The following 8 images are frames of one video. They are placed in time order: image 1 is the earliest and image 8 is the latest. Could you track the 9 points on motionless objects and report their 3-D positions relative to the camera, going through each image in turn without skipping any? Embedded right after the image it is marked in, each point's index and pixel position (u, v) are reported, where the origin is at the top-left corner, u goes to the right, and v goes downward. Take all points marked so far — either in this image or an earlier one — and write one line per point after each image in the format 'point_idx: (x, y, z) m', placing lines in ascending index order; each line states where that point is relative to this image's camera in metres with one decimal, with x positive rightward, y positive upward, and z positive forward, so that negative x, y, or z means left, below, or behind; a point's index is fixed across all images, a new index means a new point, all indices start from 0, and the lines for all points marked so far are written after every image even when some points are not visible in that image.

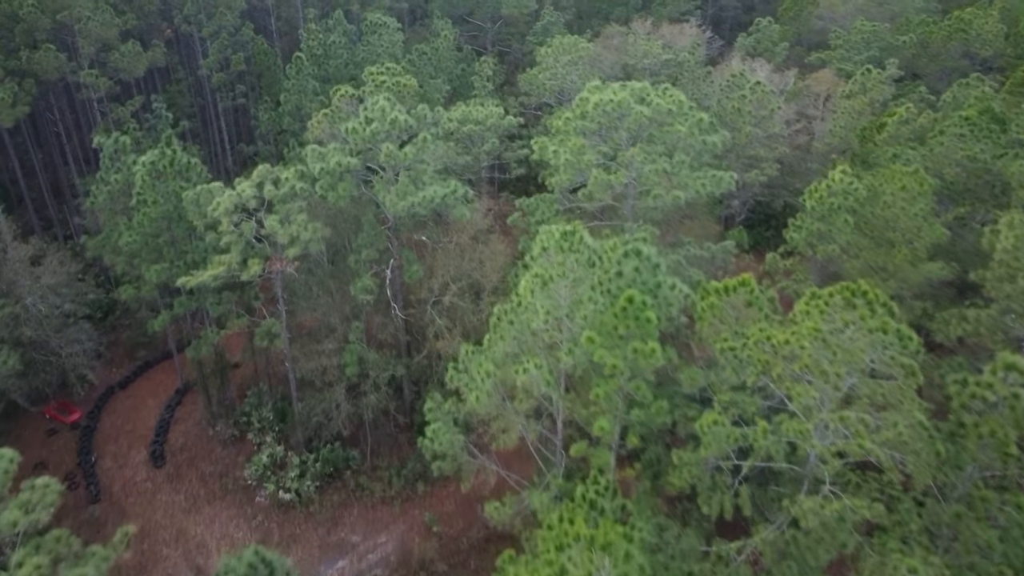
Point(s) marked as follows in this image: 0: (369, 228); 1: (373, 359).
0: (-2.9, +1.3, +16.3) m
1: (-3.0, -1.5, +16.9) m
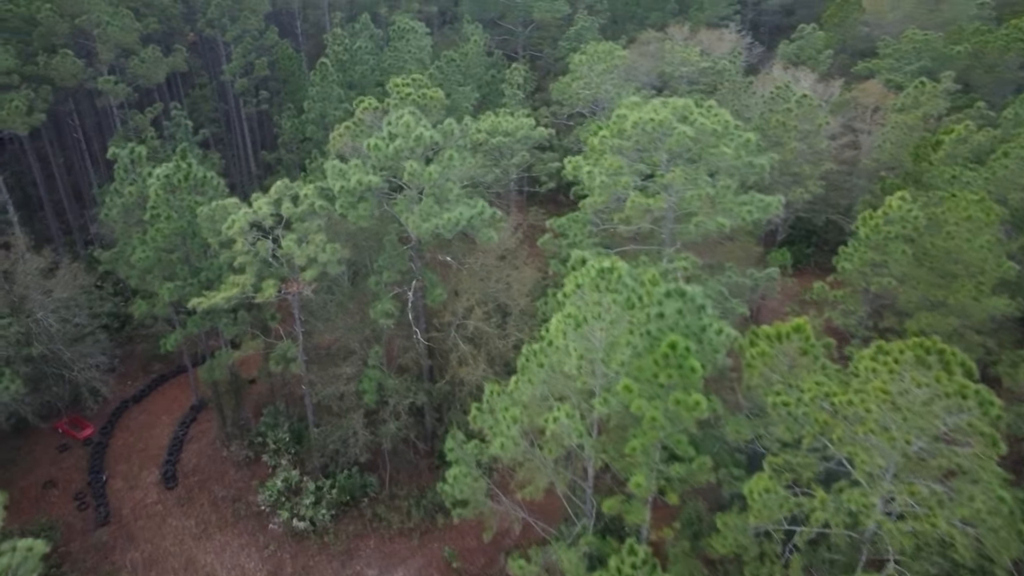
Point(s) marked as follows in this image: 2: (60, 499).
0: (-2.4, +0.8, +15.4) m
1: (-2.4, -2.0, +16.0) m
2: (-10.2, -4.8, +17.9) m
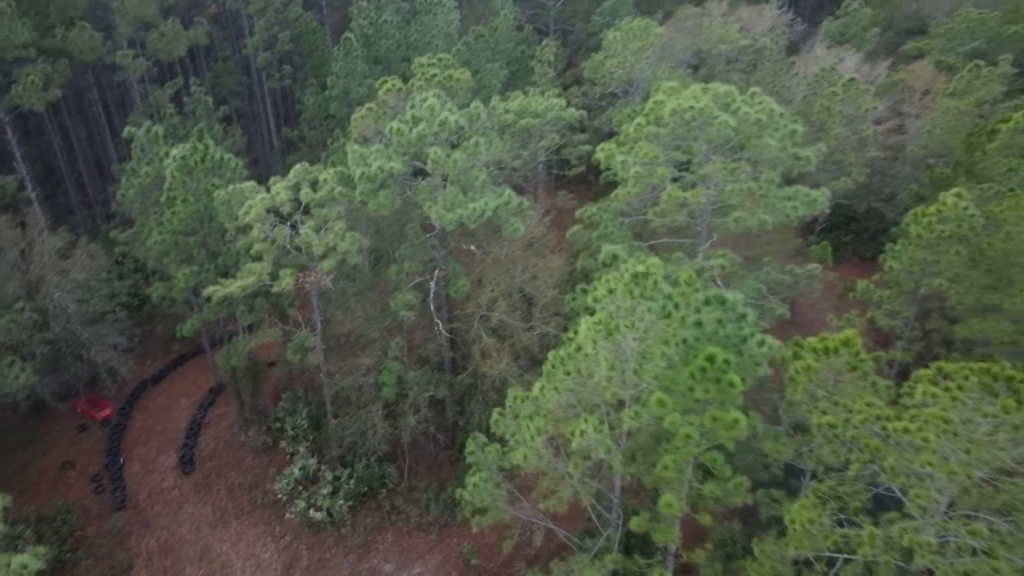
0: (-1.8, +1.0, +14.8) m
1: (-1.9, -1.8, +15.5) m
2: (-9.8, -4.4, +17.8) m
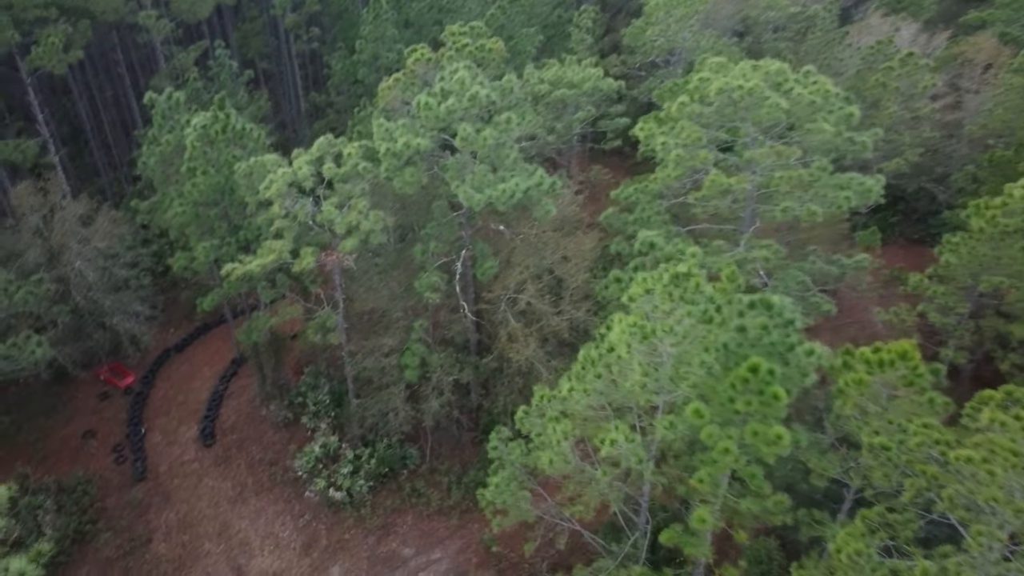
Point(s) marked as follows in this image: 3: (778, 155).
0: (-1.3, +1.3, +14.2) m
1: (-1.4, -1.4, +15.0) m
2: (-9.2, -3.7, +17.7) m
3: (+4.1, +2.0, +12.2) m
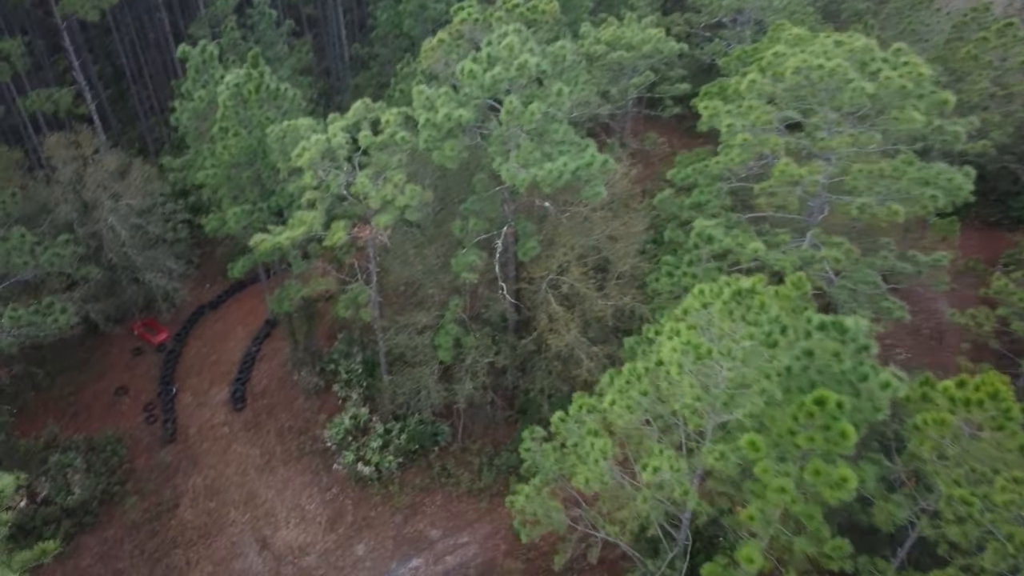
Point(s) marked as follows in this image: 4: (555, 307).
0: (-0.5, +1.7, +13.2) m
1: (-0.7, -1.0, +14.3) m
2: (-8.5, -2.7, +17.5) m
3: (+4.8, +2.0, +10.9) m
4: (+0.8, -0.3, +13.8) m
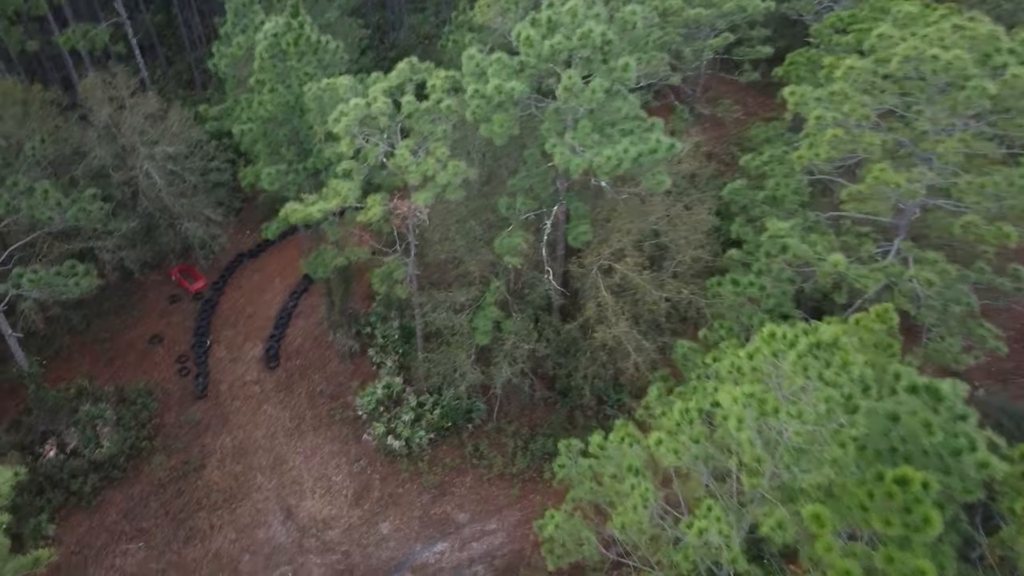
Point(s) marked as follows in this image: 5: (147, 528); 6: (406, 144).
0: (+0.3, +1.9, +12.1) m
1: (0.0, -0.7, +13.4) m
2: (-7.6, -1.6, +17.2) m
3: (+5.4, +1.6, +9.4) m
4: (+1.5, -0.2, +12.7) m
5: (-6.6, -4.3, +14.3) m
6: (-1.5, +2.1, +11.5) m
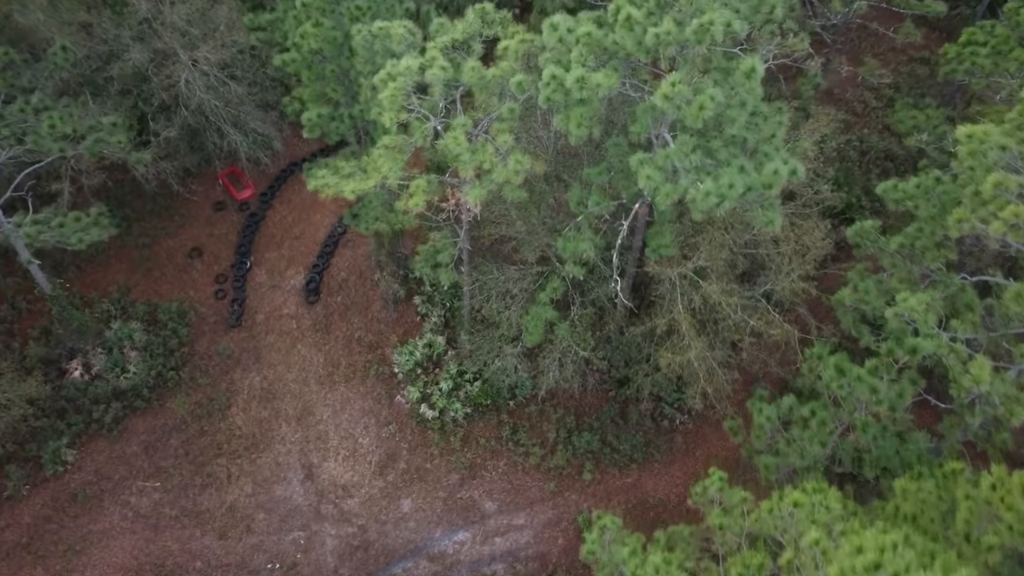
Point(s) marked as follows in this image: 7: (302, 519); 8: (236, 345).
0: (+1.3, +1.5, +9.8) m
1: (+0.8, -0.7, +11.6) m
2: (-6.4, +0.2, +16.2) m
3: (+6.0, +0.1, +6.8) m
4: (+2.2, -0.5, +10.7) m
5: (-6.0, -3.1, +13.8) m
6: (-0.6, +1.9, +9.4) m
7: (-3.6, -3.9, +13.4) m
8: (-5.3, -1.1, +15.3) m
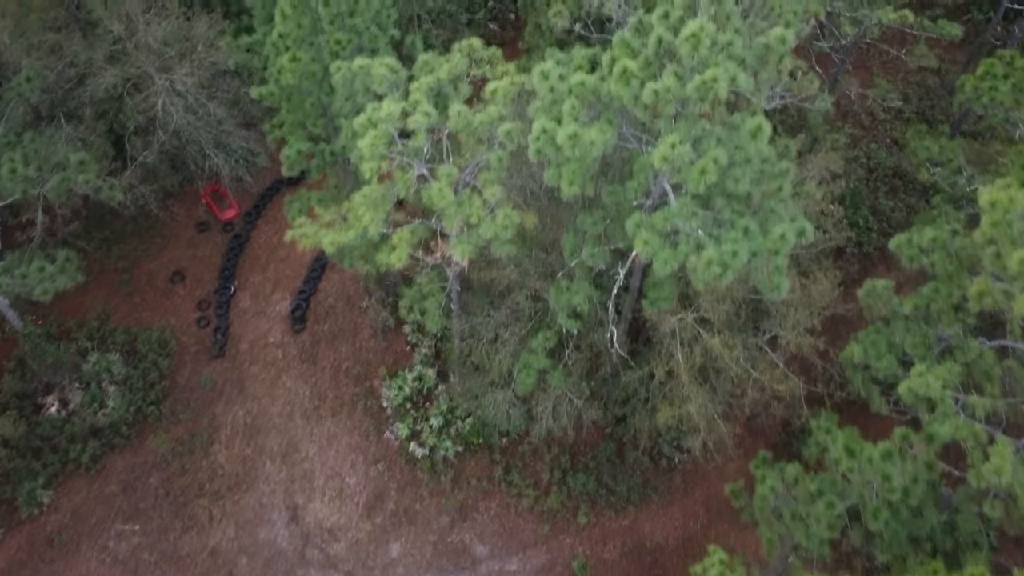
0: (+1.1, +0.8, +9.2) m
1: (+0.7, -1.3, +11.0) m
2: (-6.5, -0.3, +15.6) m
3: (+5.8, -0.7, +6.2) m
4: (+2.1, -1.1, +10.2) m
5: (-6.2, -3.7, +13.3) m
6: (-0.7, +1.2, +8.8) m
7: (-3.7, -4.5, +12.9) m
8: (-5.5, -1.6, +14.8) m
